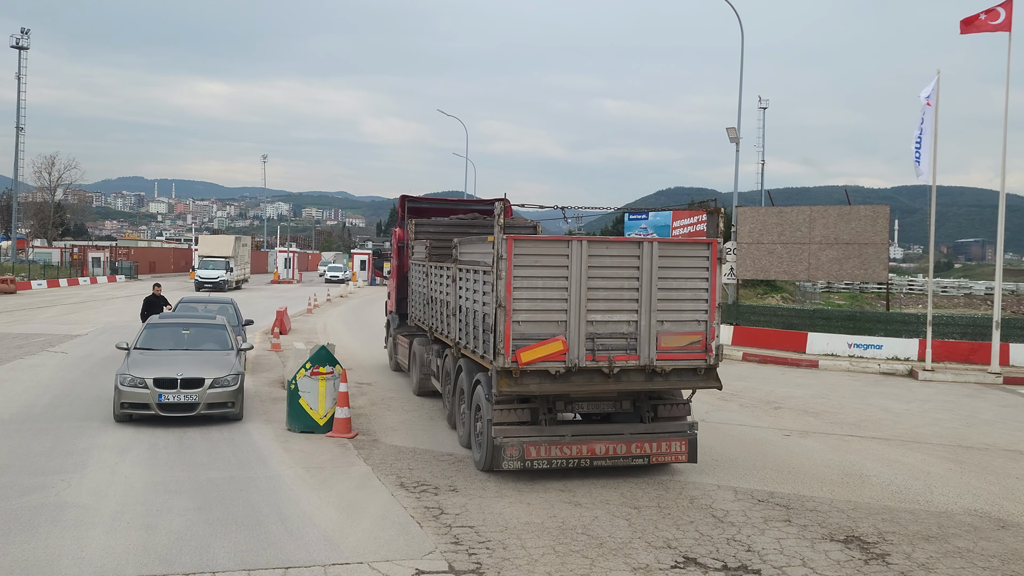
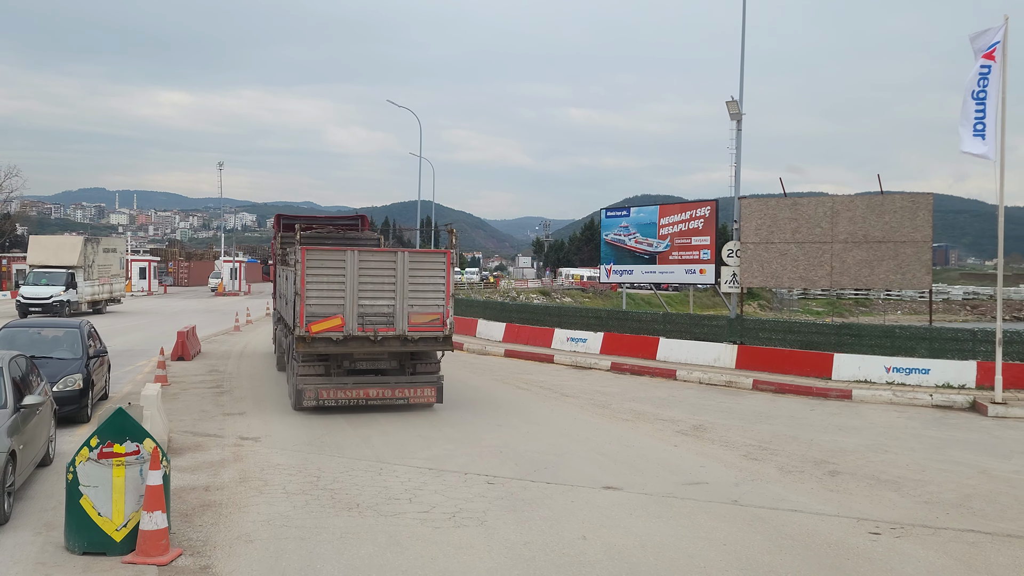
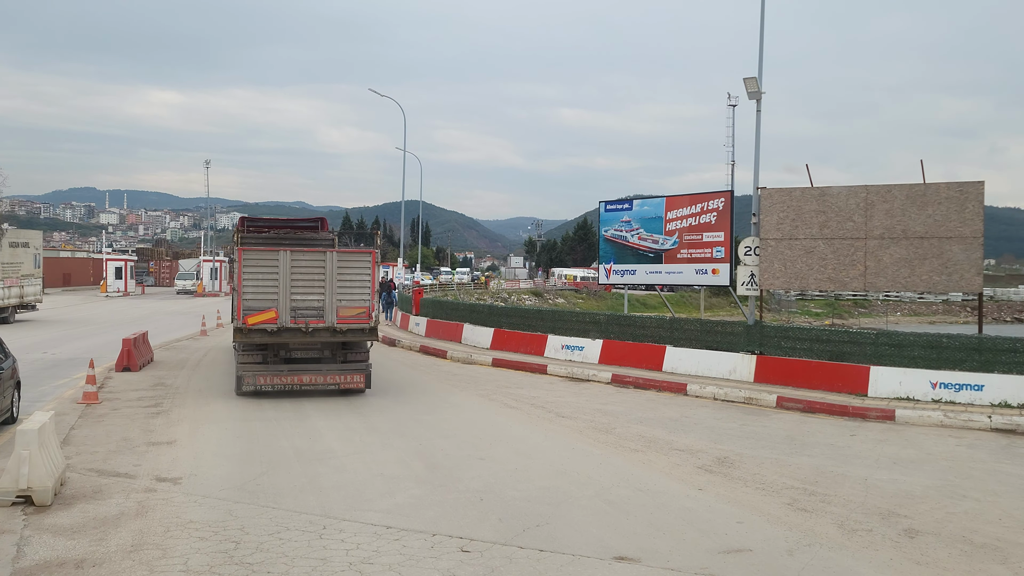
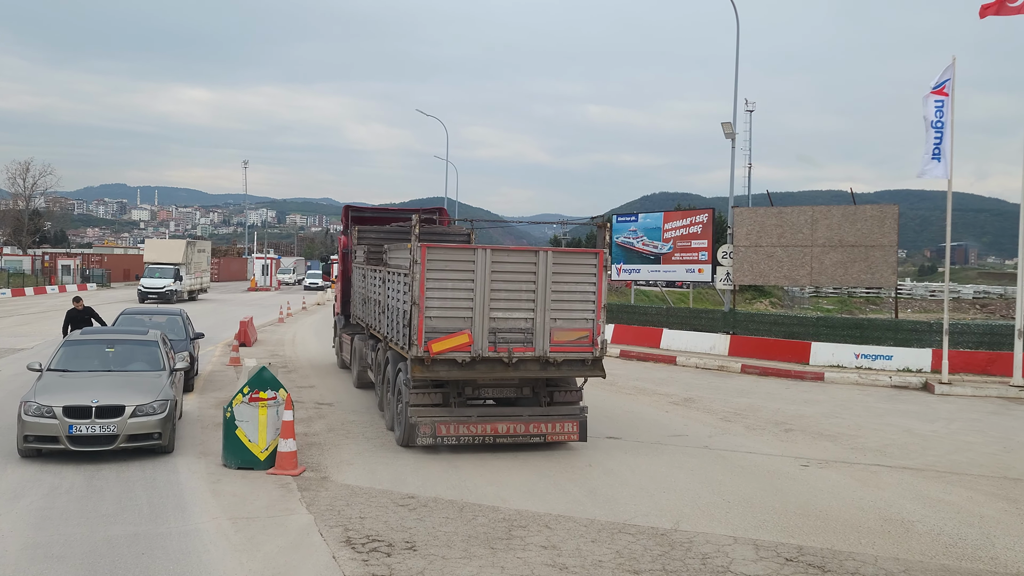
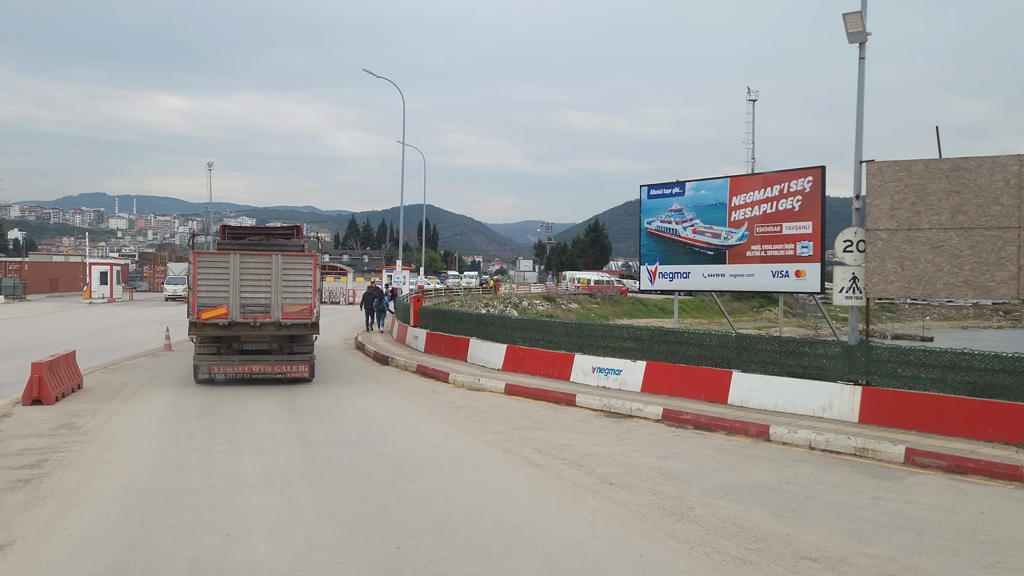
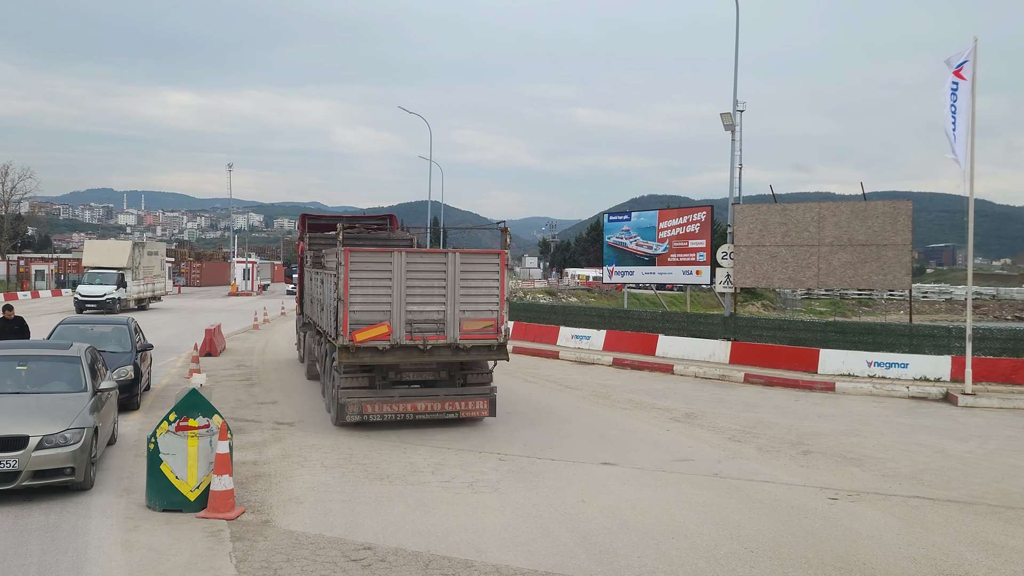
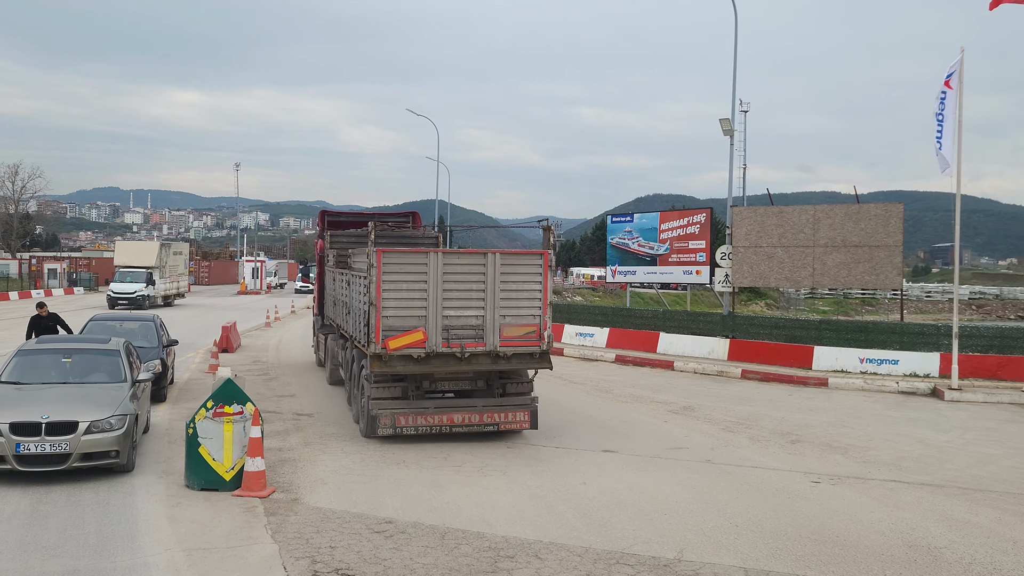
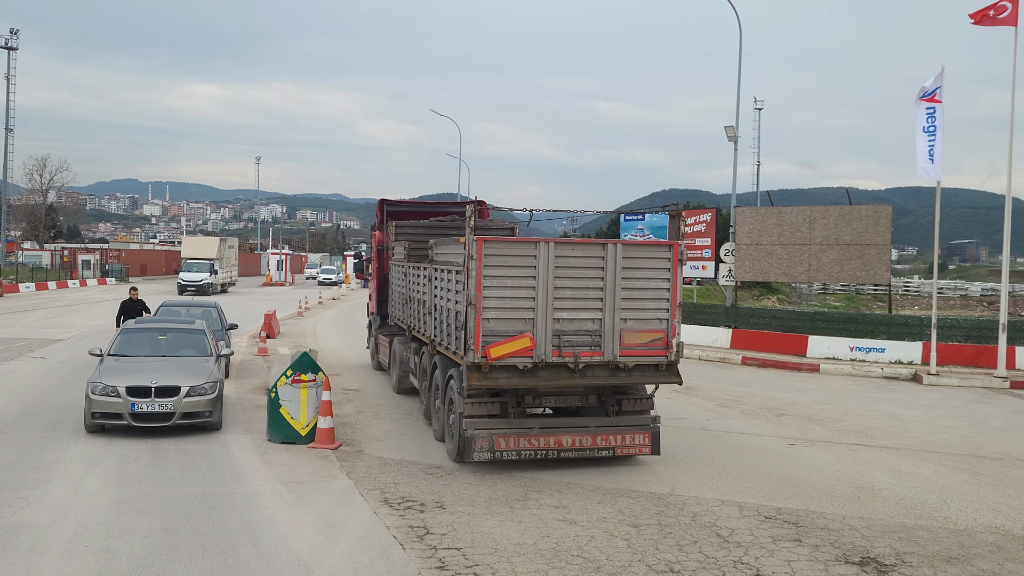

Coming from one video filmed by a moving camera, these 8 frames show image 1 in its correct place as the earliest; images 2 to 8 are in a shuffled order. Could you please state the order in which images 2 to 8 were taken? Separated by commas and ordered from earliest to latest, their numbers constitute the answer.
8, 4, 7, 6, 2, 3, 5
